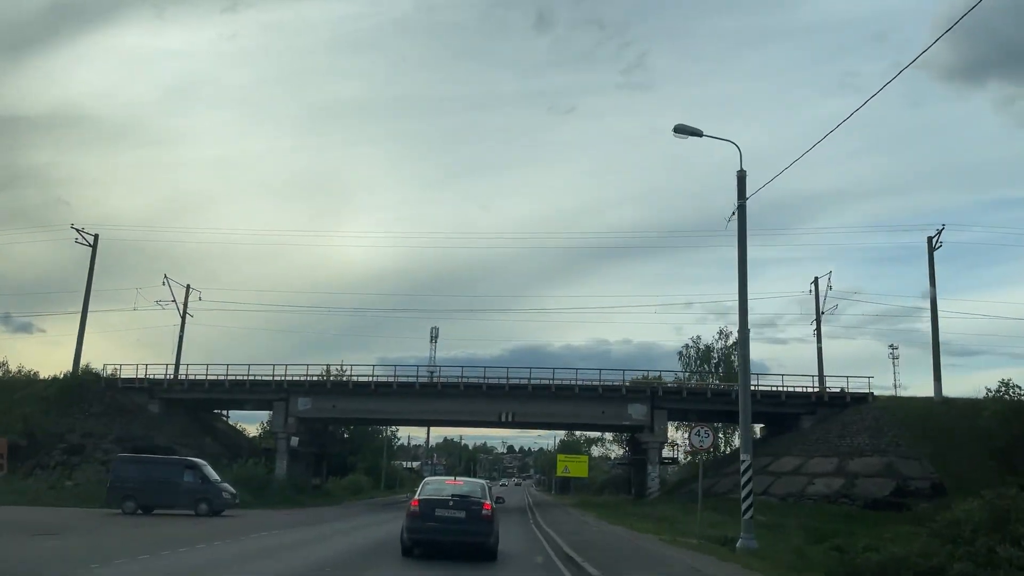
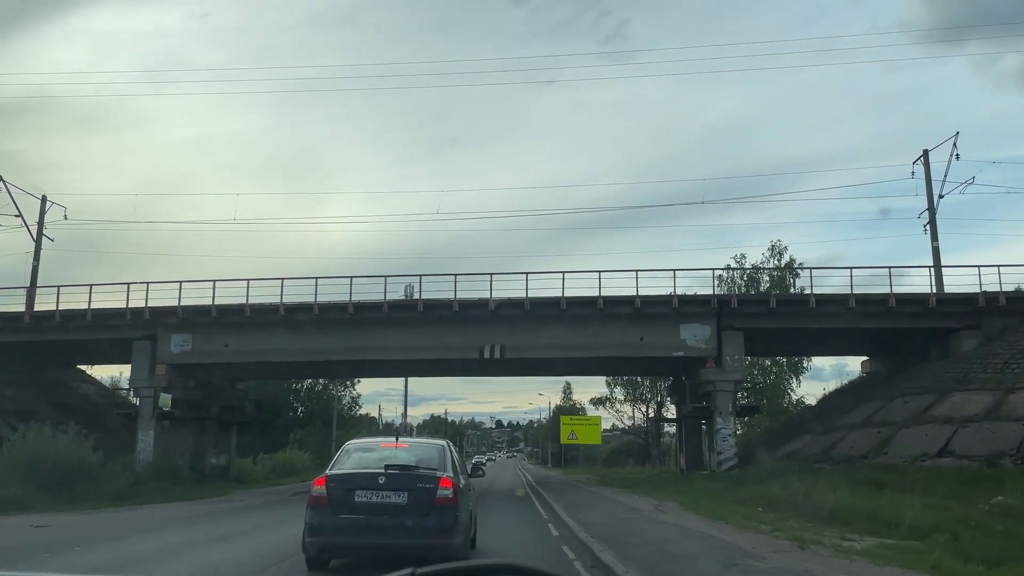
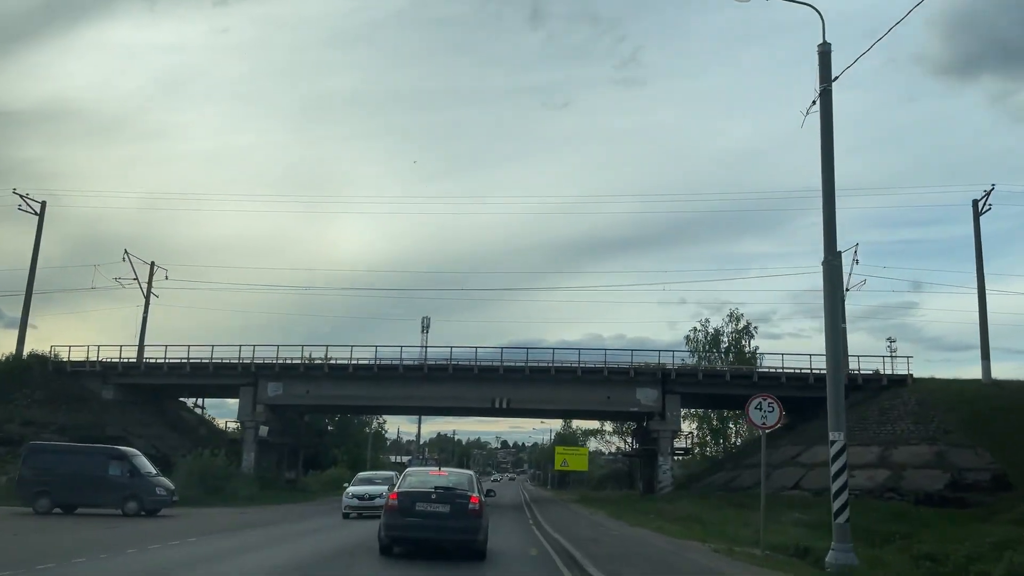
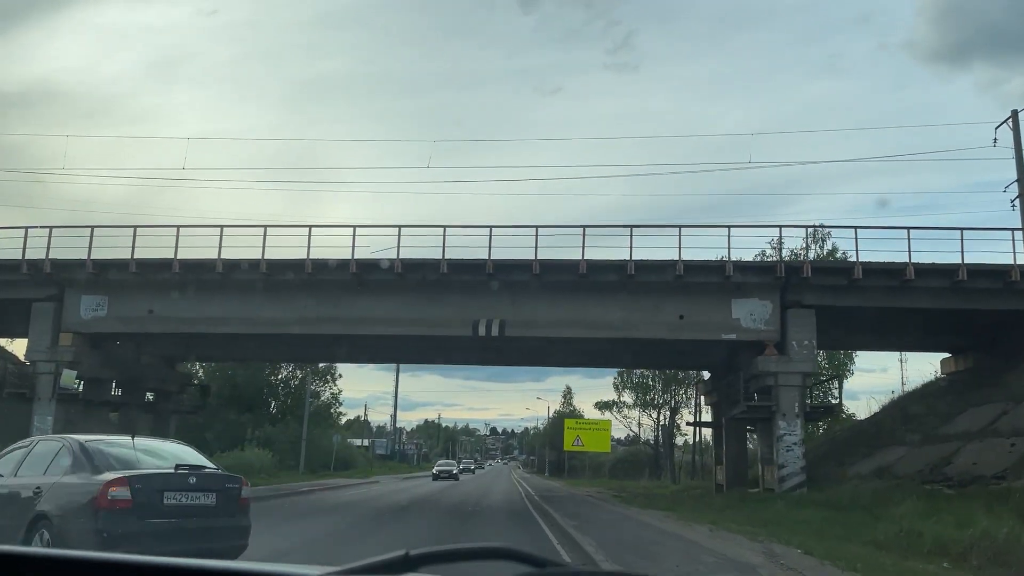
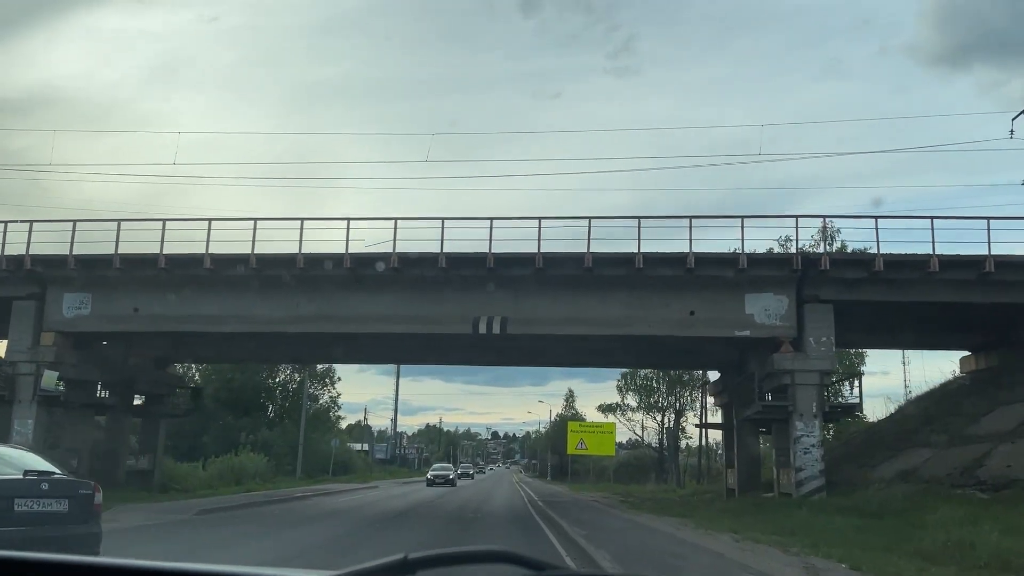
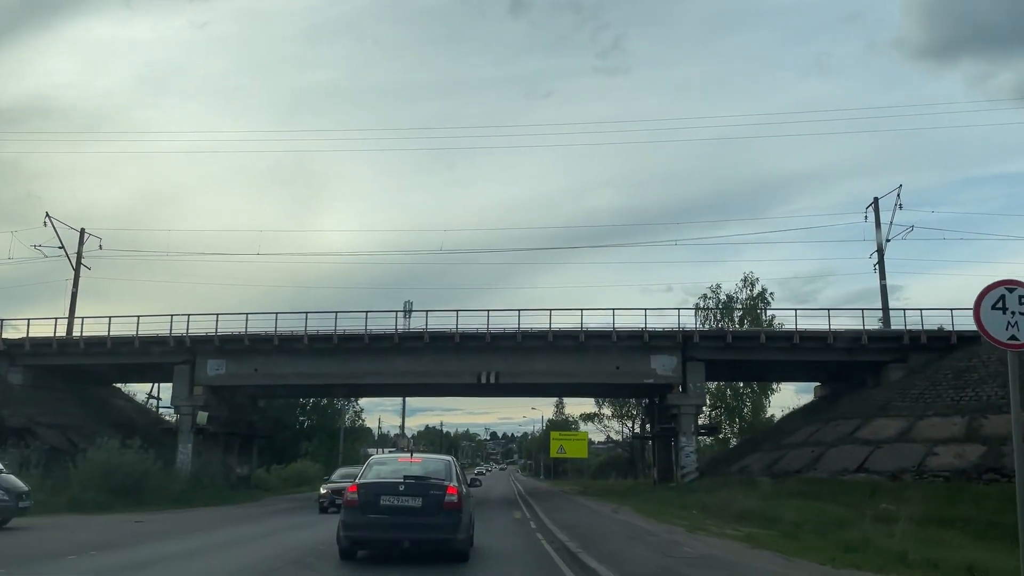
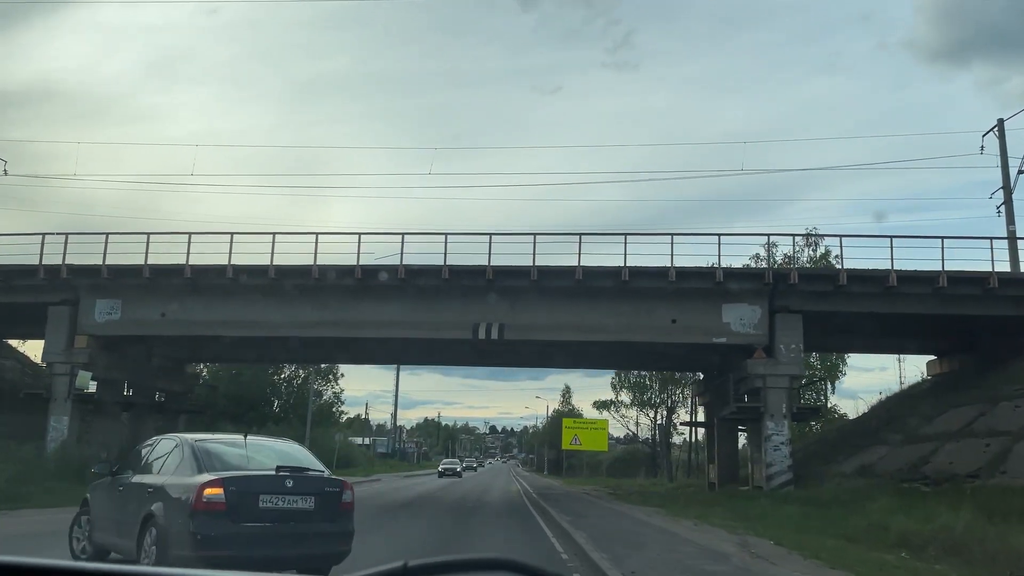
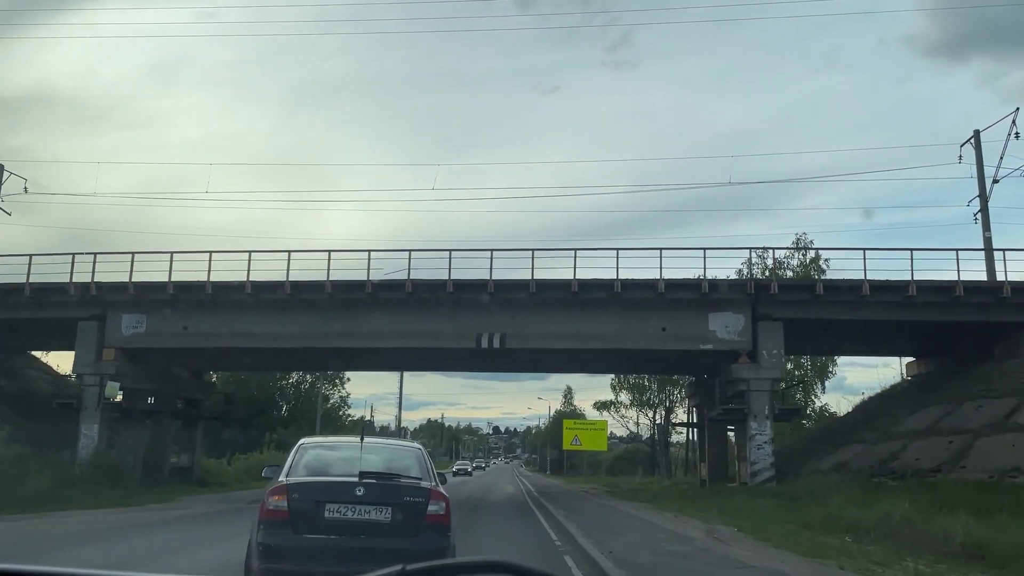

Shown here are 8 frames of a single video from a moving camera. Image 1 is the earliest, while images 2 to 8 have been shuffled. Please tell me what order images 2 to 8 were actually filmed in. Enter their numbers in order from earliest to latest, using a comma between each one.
3, 6, 2, 8, 7, 4, 5
